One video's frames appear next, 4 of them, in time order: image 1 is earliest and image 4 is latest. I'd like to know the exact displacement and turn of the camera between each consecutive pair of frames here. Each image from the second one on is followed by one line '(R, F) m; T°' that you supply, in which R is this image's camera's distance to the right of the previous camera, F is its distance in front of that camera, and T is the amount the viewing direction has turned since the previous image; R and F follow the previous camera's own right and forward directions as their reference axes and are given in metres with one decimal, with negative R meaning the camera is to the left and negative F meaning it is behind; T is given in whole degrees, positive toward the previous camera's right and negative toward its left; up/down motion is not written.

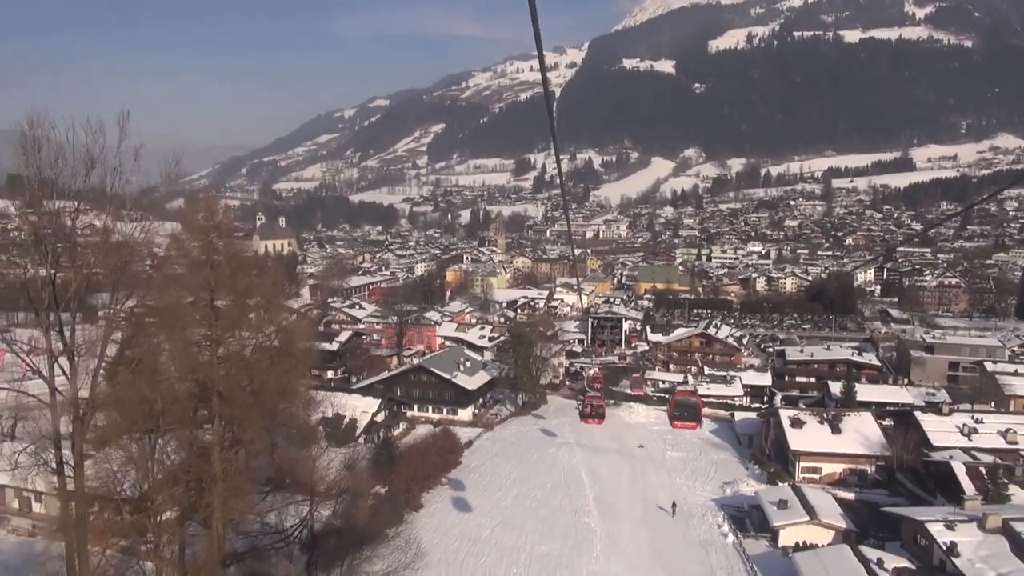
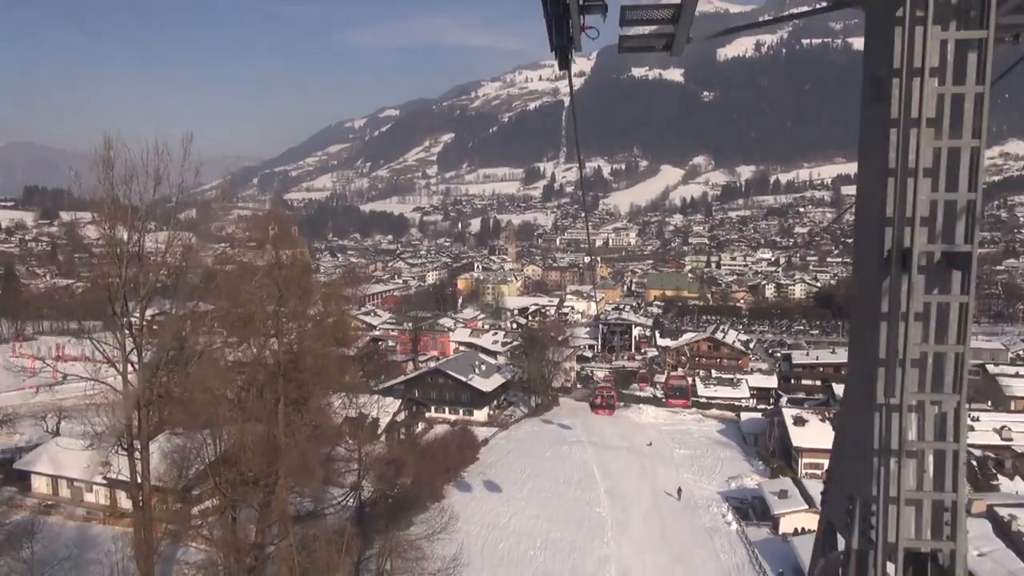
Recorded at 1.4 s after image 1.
(-0.1, -0.4) m; -1°
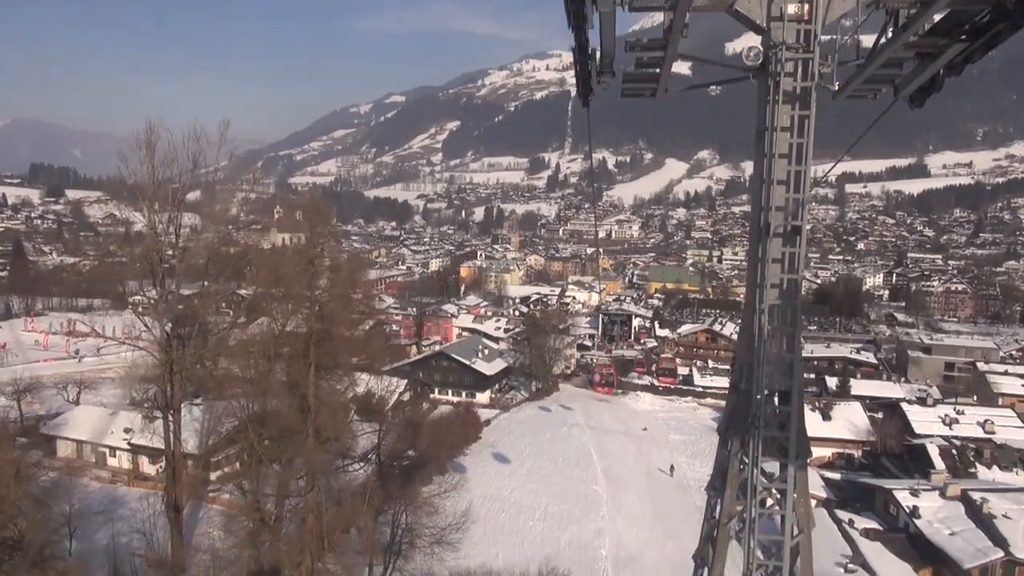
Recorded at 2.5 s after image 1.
(0.0, -0.3) m; 0°
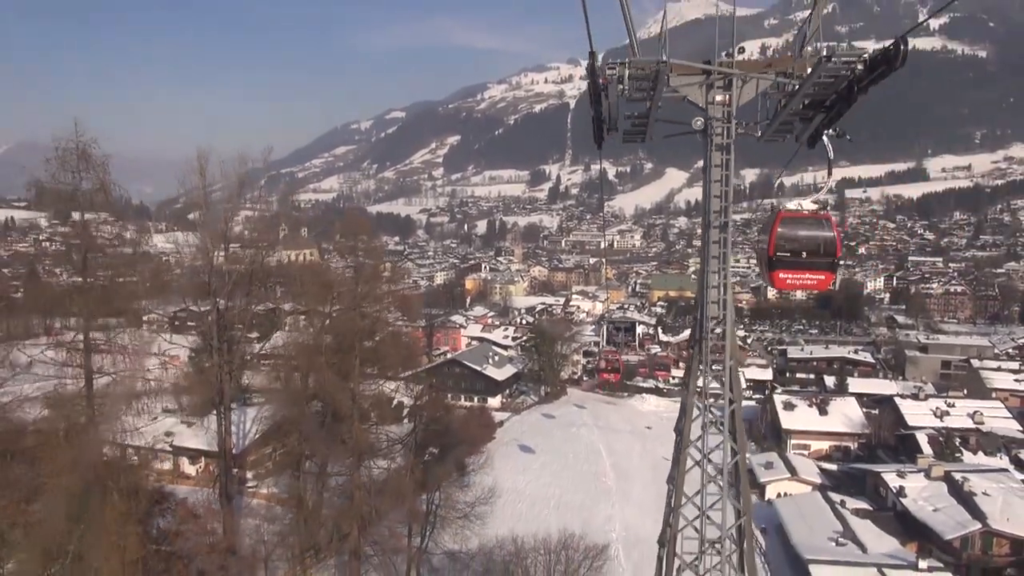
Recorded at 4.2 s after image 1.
(-0.1, -0.5) m; 0°
